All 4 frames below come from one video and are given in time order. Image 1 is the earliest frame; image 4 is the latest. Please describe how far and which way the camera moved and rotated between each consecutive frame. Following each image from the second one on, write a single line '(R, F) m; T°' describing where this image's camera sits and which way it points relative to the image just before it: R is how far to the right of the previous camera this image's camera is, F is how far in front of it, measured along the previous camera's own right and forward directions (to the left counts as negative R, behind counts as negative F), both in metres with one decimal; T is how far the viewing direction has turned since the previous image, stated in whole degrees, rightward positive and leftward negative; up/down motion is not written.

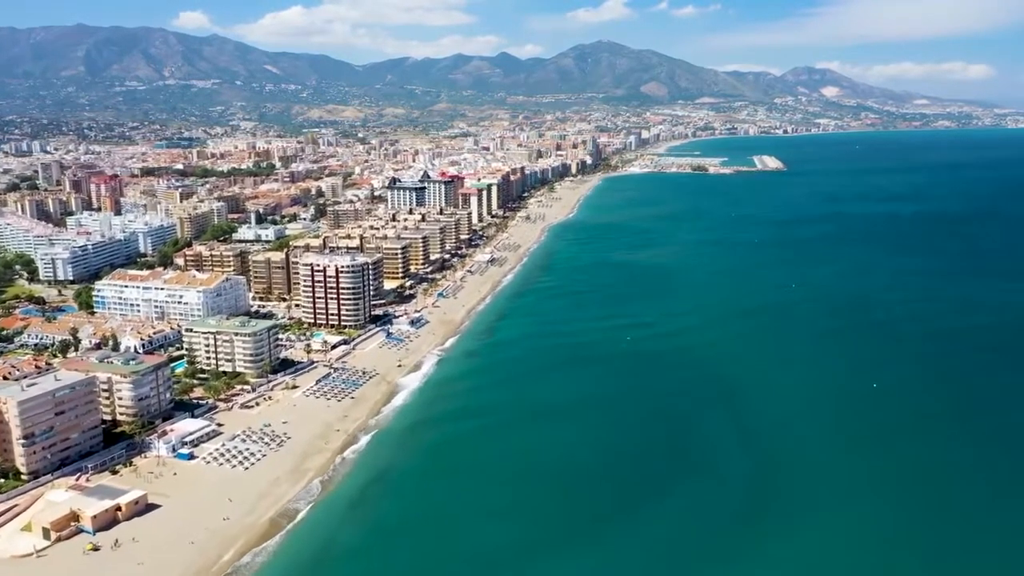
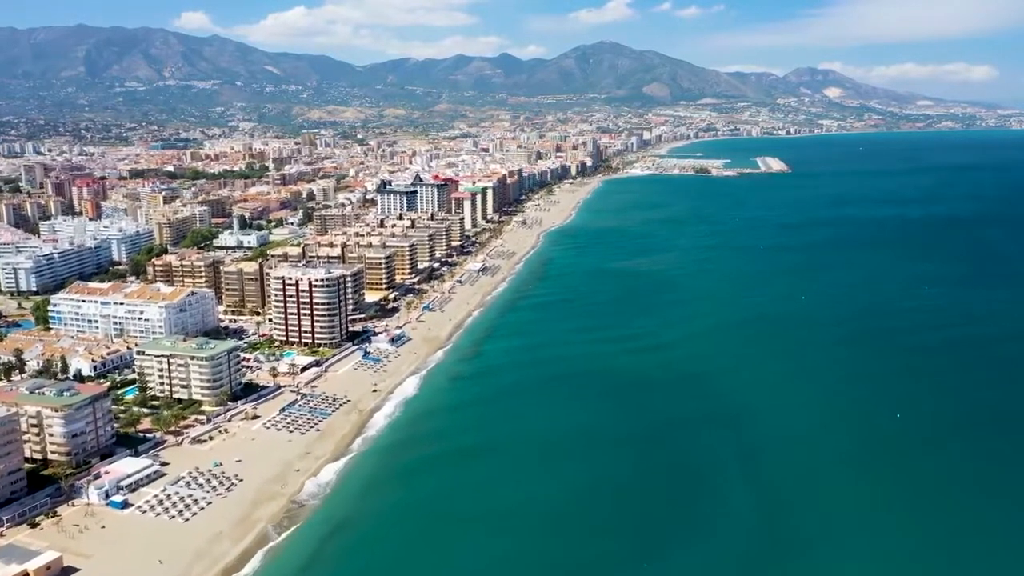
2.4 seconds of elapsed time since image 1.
(+0.5, +2.6) m; 0°
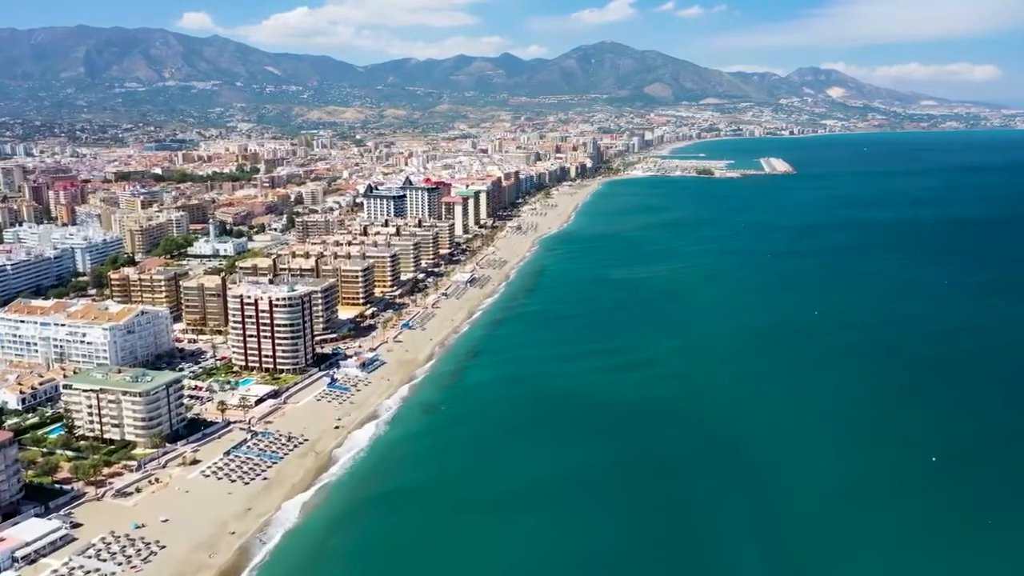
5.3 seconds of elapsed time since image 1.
(+0.7, +3.1) m; 0°
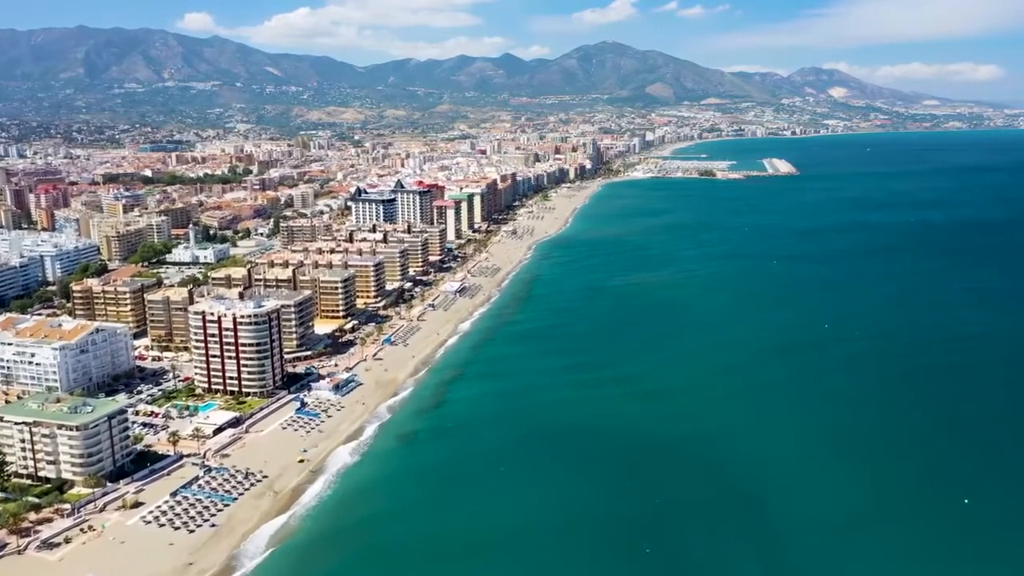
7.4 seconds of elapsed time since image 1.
(+0.5, +2.2) m; 0°
